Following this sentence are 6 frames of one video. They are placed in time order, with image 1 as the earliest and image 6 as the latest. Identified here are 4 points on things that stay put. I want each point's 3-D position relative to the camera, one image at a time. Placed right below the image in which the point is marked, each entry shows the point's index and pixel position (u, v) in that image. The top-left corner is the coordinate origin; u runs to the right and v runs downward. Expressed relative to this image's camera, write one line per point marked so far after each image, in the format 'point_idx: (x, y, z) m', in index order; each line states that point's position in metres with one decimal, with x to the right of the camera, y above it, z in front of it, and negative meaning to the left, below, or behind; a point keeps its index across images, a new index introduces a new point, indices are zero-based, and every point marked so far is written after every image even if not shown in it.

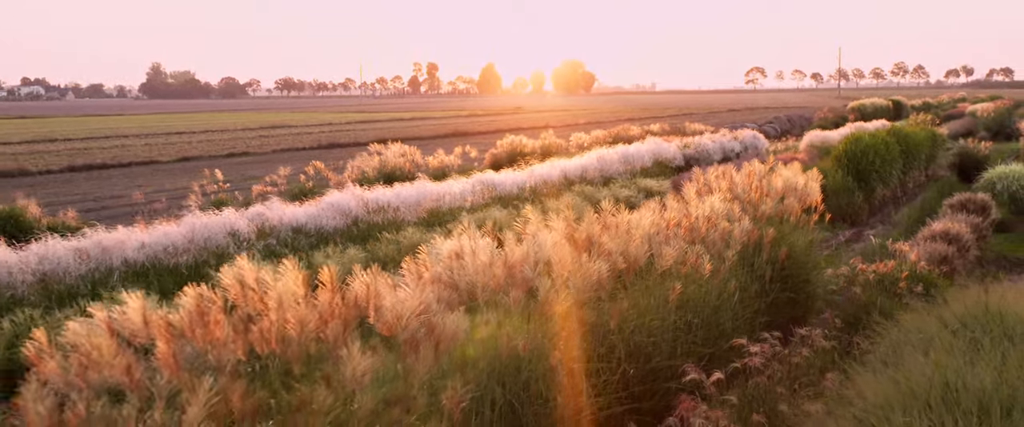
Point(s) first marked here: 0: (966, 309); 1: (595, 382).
0: (+1.8, -0.4, +4.0) m
1: (+0.3, -0.6, +3.5) m
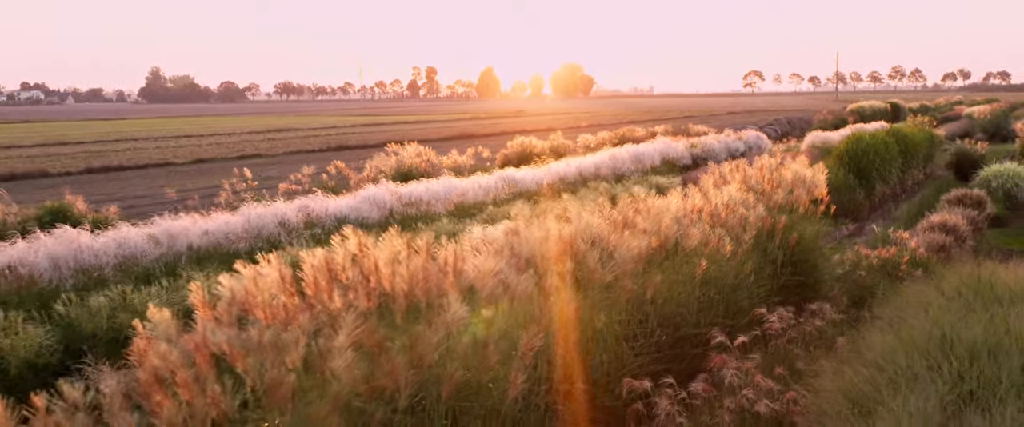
0: (+2.0, -0.3, +4.5) m
1: (+0.5, -0.5, +4.0) m
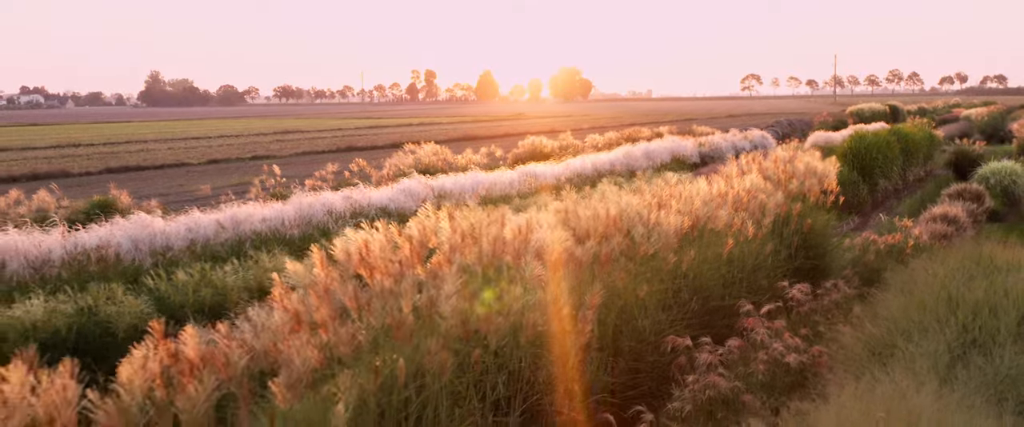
0: (+2.2, -0.2, +5.0) m
1: (+0.7, -0.4, +4.4) m
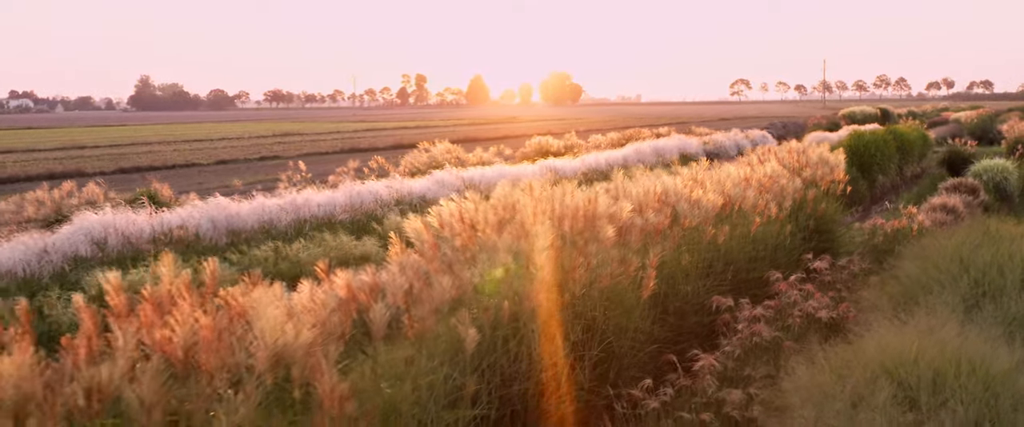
0: (+2.5, -0.1, +5.5) m
1: (+1.0, -0.3, +5.0) m
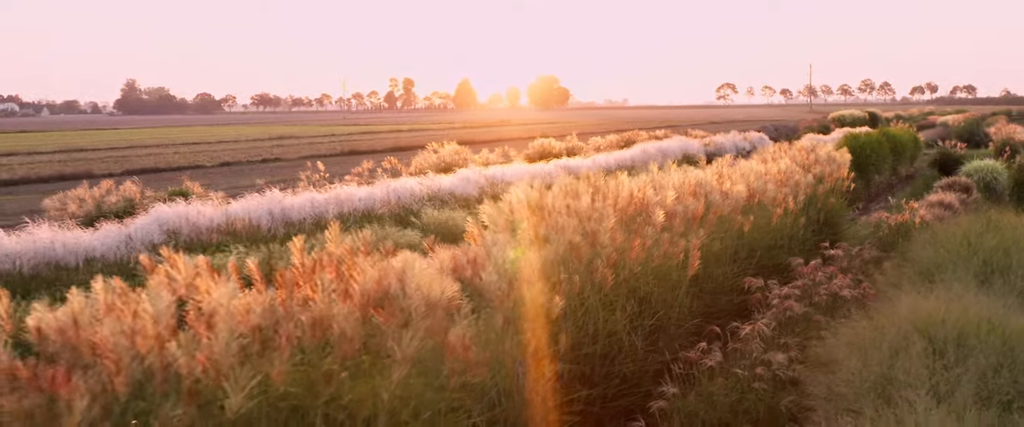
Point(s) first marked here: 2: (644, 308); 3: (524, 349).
0: (+2.8, -0.1, +6.0) m
1: (+1.3, -0.3, +5.5) m
2: (+0.6, -0.4, +4.2) m
3: (0.0, -0.5, +3.4) m
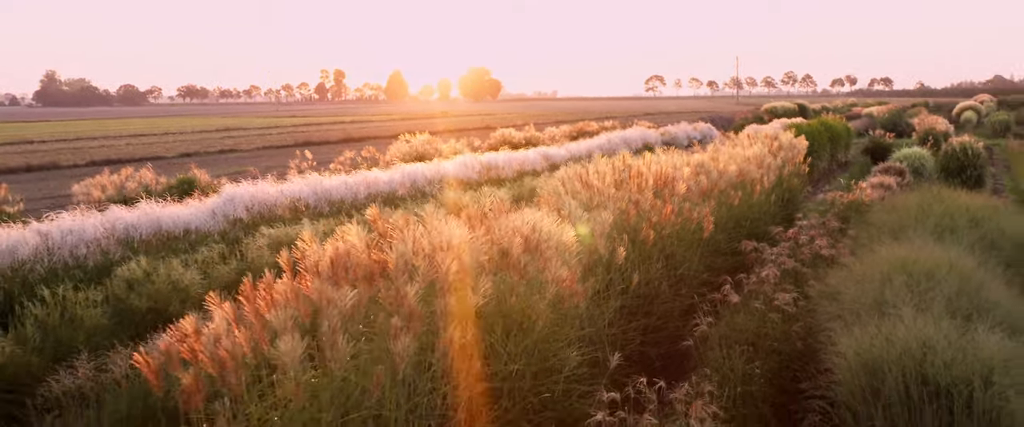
0: (+2.9, +0.1, +7.2) m
1: (+1.5, -0.1, +6.5) m
2: (+0.9, -0.3, +5.3) m
3: (+0.4, -0.3, +4.4) m
